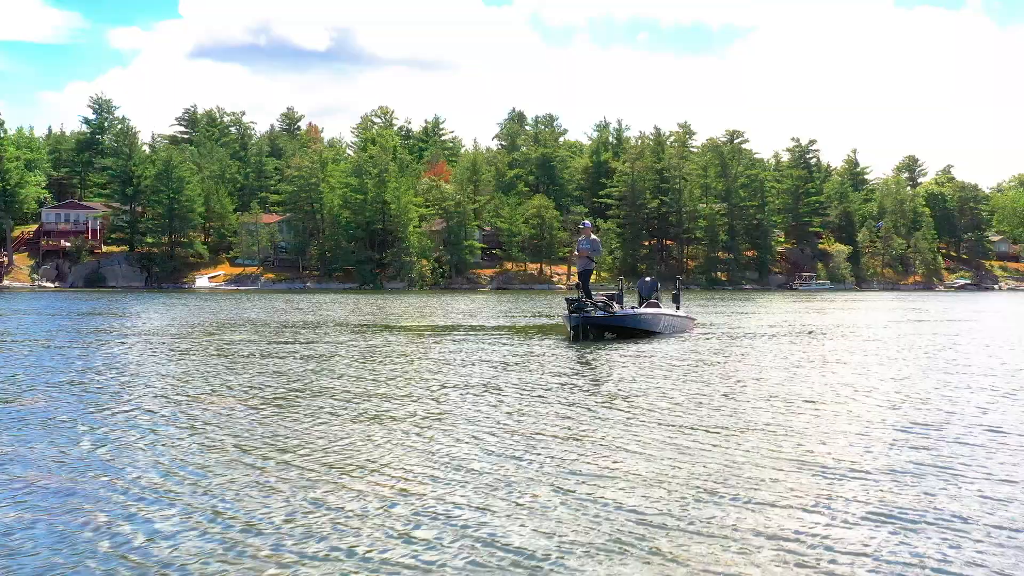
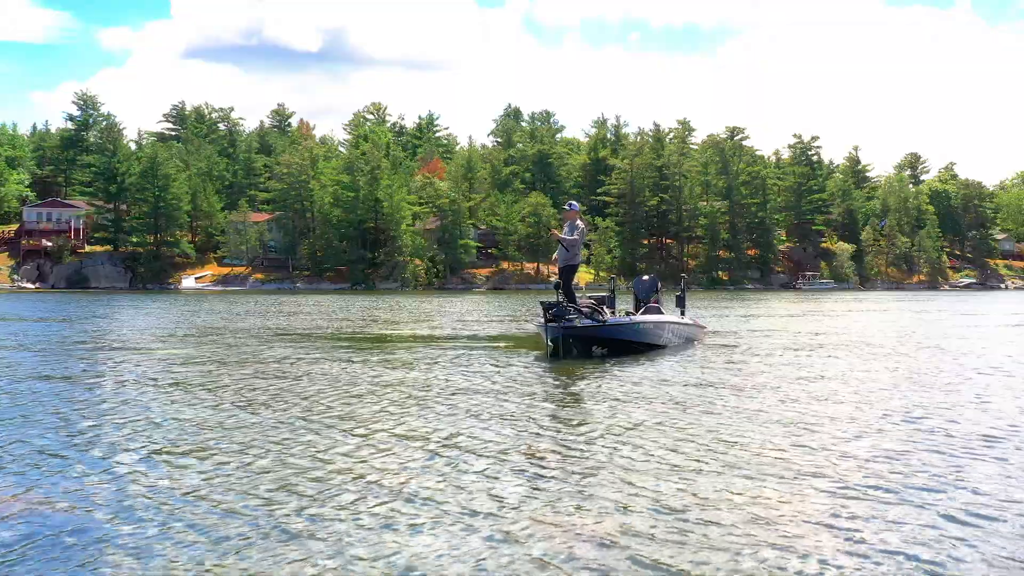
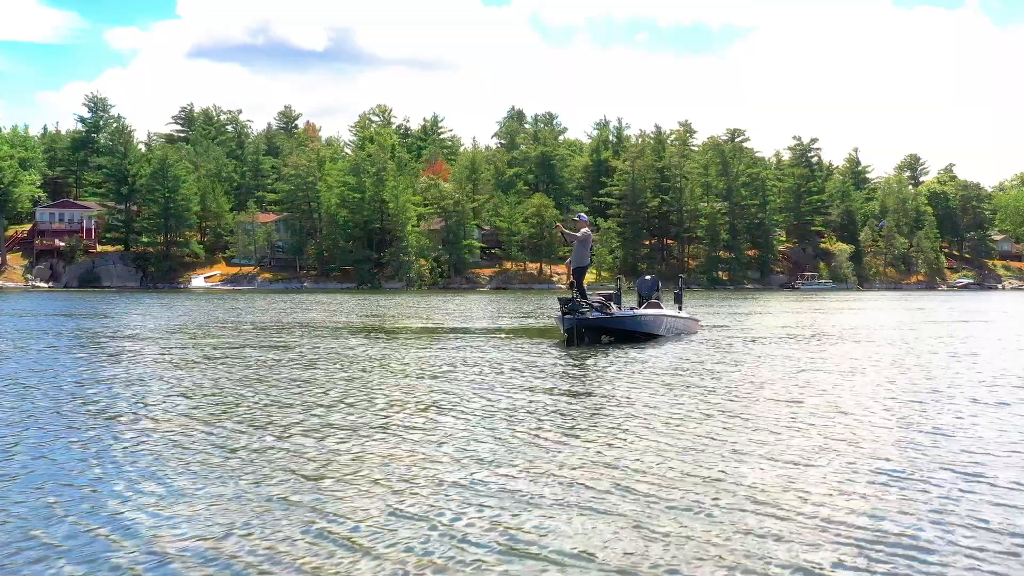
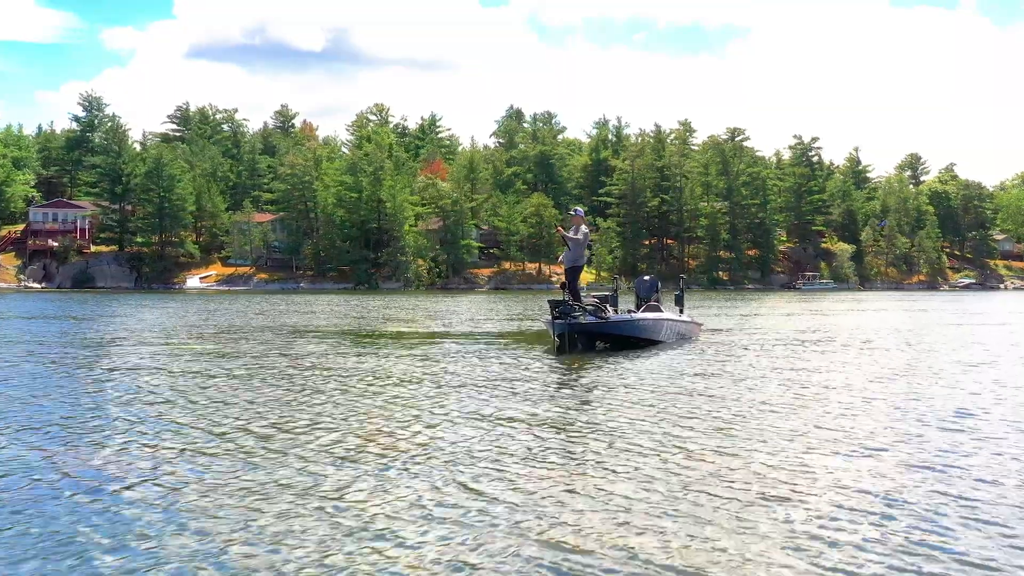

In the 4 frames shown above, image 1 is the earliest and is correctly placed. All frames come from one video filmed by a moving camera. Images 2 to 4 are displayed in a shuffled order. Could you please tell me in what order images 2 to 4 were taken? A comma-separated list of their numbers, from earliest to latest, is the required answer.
3, 4, 2
